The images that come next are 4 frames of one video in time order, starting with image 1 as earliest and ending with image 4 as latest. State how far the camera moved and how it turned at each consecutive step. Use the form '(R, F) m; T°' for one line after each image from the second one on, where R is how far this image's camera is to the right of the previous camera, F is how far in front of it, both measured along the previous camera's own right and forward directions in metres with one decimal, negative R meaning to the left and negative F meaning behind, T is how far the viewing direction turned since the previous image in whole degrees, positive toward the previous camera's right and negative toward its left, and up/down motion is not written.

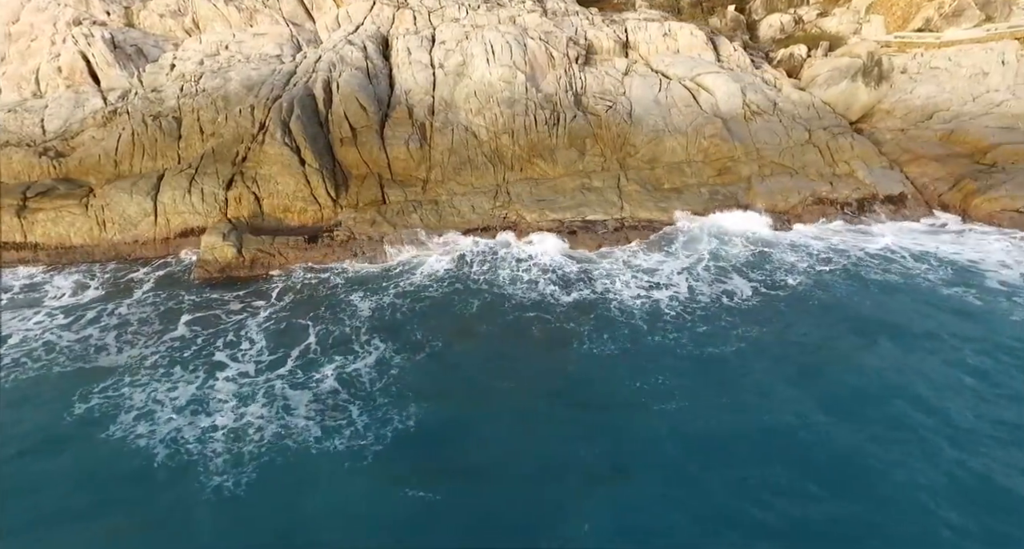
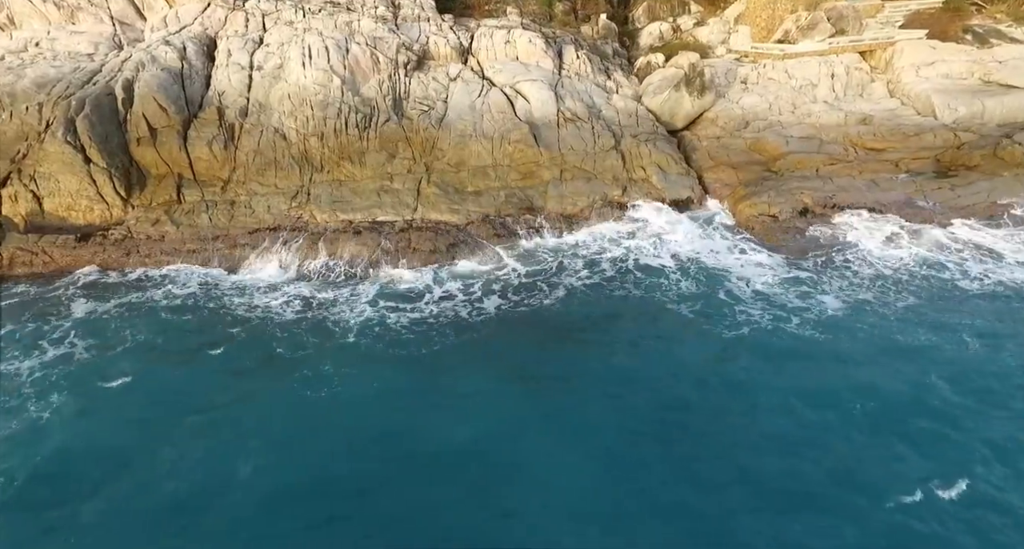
(+5.2, -1.0) m; +3°
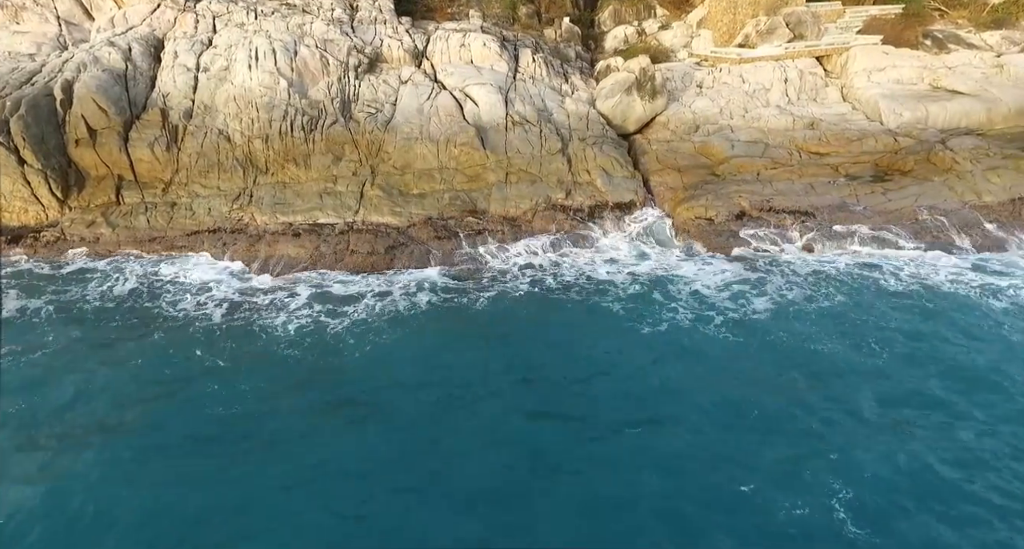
(+1.5, -0.2) m; +1°
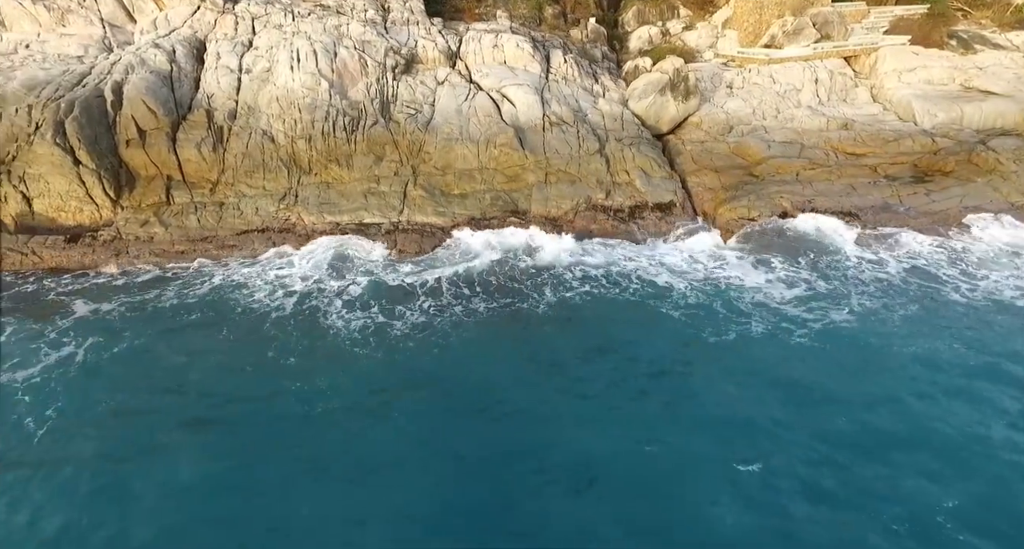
(-1.1, -0.1) m; -1°
